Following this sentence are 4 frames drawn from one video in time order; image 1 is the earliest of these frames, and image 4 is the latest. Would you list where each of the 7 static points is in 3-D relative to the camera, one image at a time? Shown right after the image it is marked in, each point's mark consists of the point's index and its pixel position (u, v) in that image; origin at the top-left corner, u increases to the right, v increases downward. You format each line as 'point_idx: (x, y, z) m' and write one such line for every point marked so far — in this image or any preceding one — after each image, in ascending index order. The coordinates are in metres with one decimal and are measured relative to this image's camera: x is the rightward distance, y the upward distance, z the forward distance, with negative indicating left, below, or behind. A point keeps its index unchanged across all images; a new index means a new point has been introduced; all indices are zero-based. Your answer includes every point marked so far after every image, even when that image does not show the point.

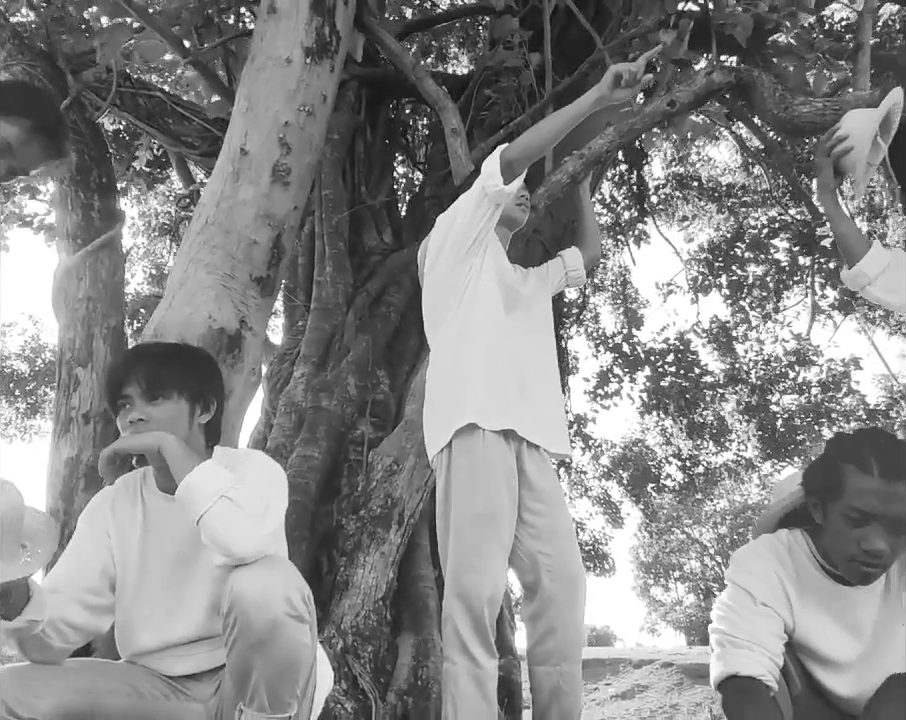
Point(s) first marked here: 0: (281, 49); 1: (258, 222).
0: (-0.7, +1.2, +3.5) m
1: (-0.7, +0.5, +3.4) m
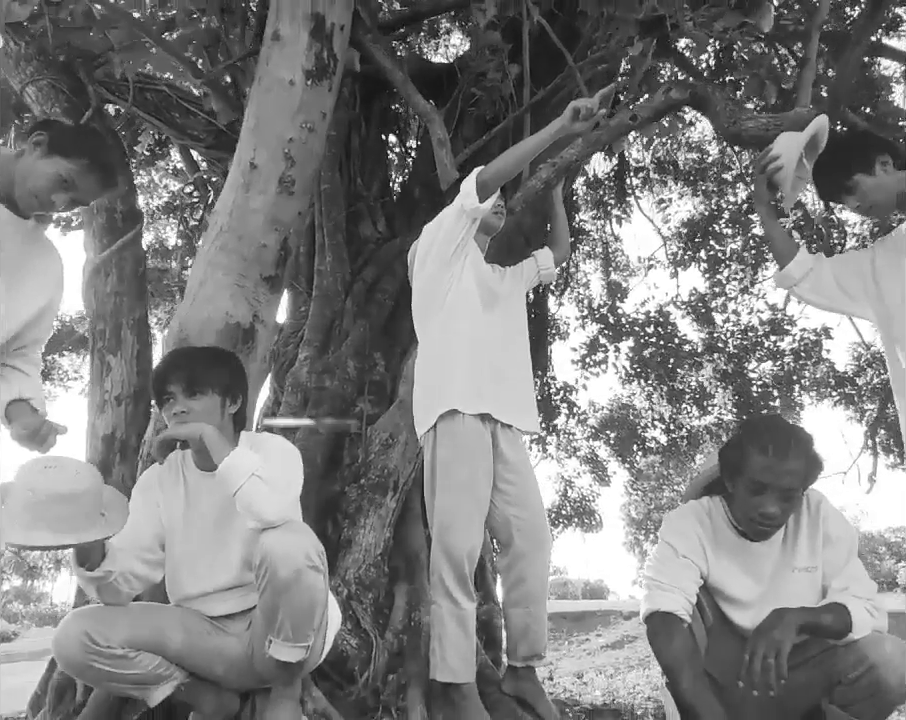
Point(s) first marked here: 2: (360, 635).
0: (-0.7, +1.2, +3.9) m
1: (-0.8, +0.6, +3.9) m
2: (-0.4, -1.1, +3.9) m
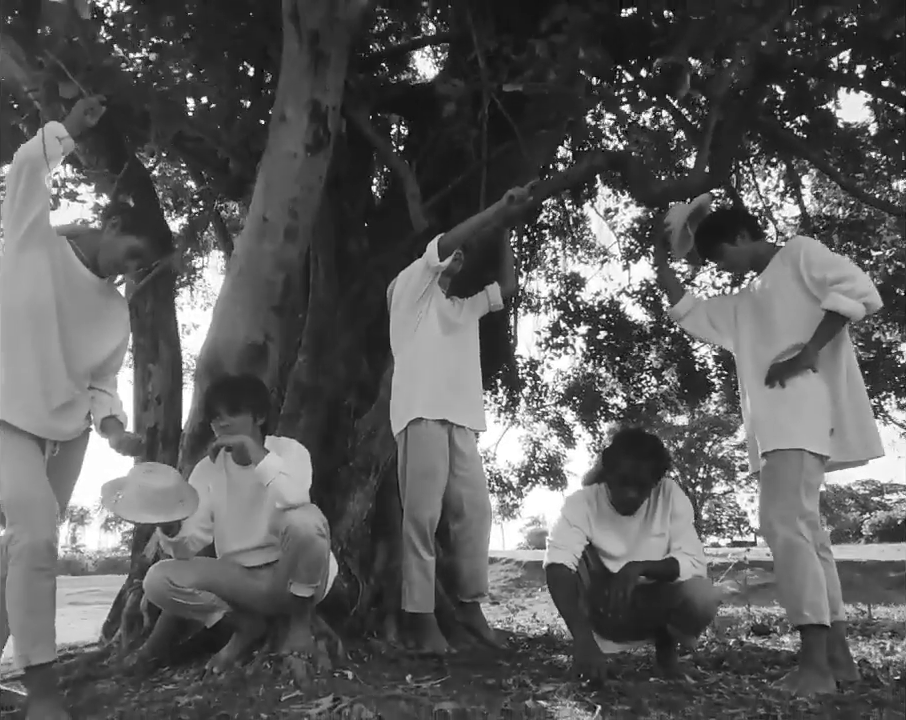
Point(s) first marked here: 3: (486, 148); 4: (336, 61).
0: (-0.9, +1.2, +5.1) m
1: (-1.0, +0.5, +5.1) m
2: (-0.6, -1.2, +5.2) m
3: (+0.2, +1.3, +5.7) m
4: (-0.6, +1.6, +5.1) m
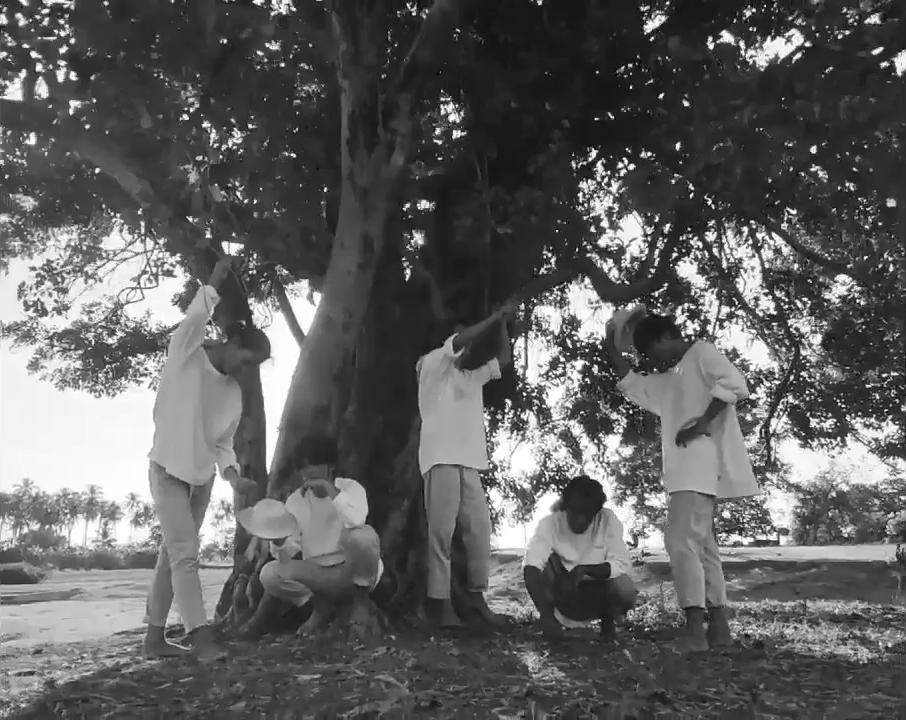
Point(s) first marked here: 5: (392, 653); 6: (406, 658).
0: (-0.8, +0.7, +7.1) m
1: (-0.9, +0.1, +7.1) m
2: (-0.5, -1.7, +7.2) m
3: (+0.3, +0.9, +7.7) m
4: (-0.6, +1.2, +7.1) m
5: (-0.3, -1.6, +5.1) m
6: (-0.2, -1.6, +4.9) m
